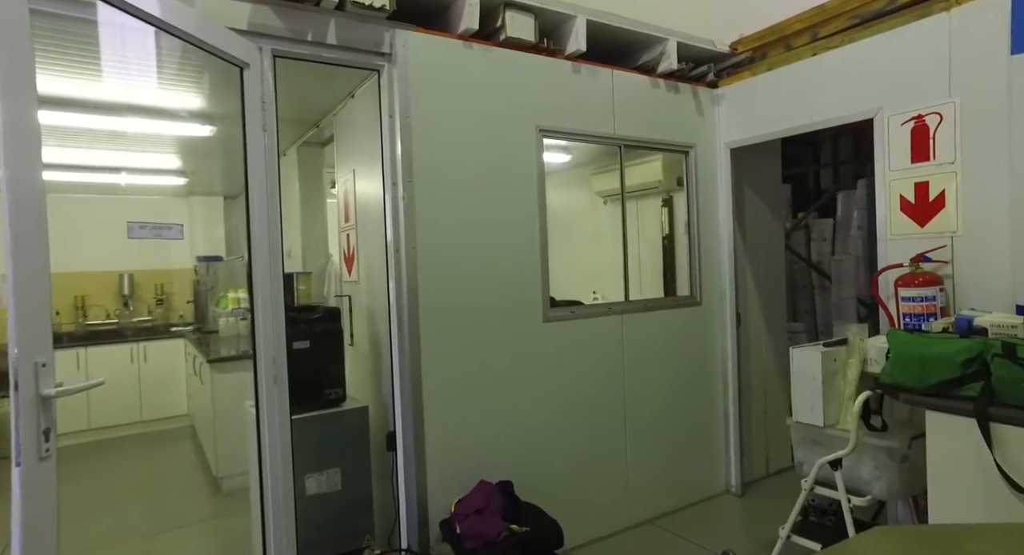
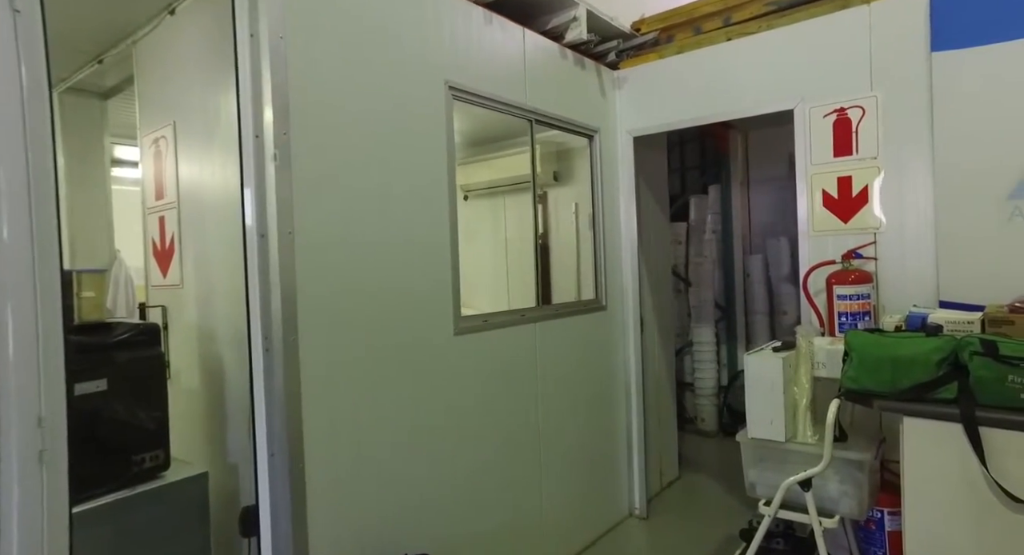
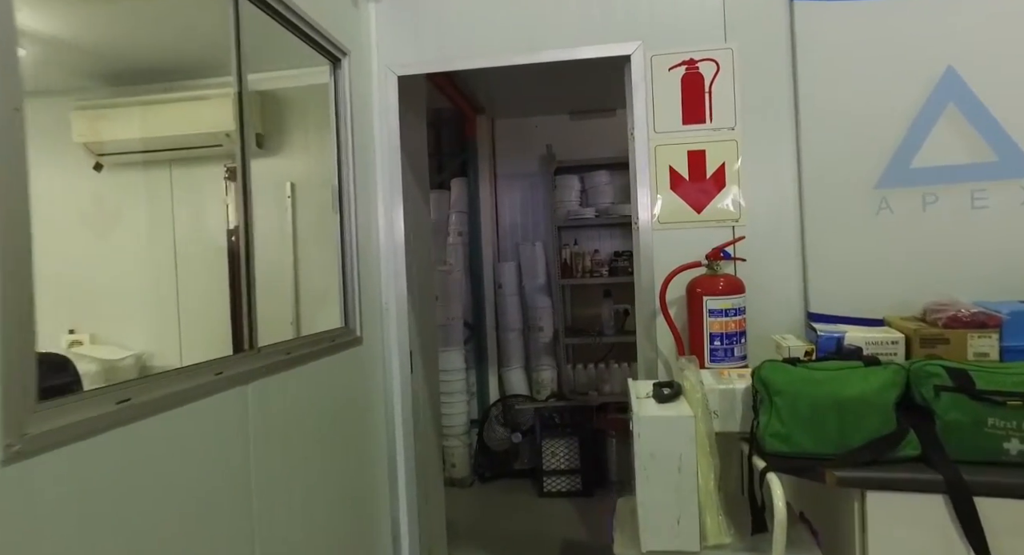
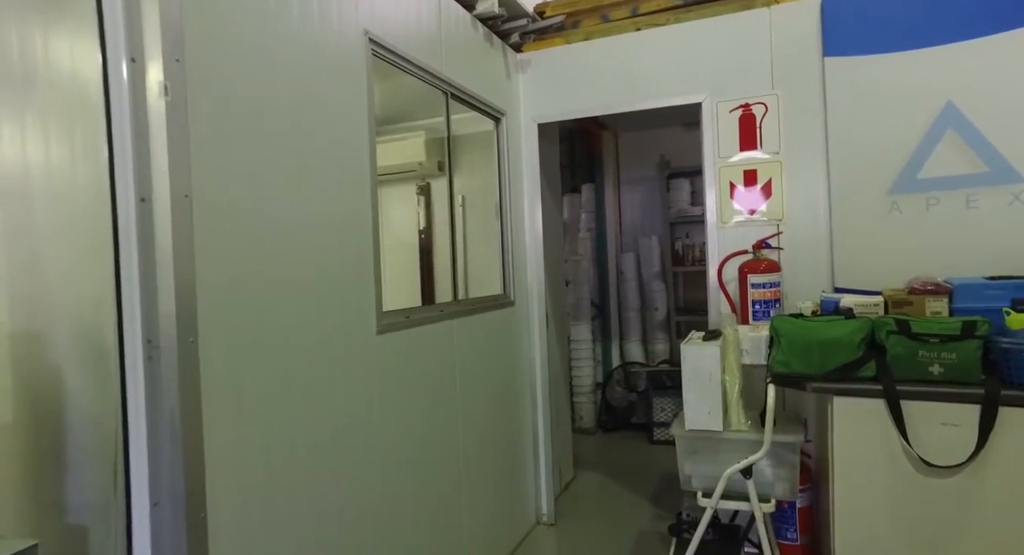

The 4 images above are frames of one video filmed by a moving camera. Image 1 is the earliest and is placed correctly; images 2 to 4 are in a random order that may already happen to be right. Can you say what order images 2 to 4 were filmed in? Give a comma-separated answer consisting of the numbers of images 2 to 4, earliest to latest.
2, 4, 3
